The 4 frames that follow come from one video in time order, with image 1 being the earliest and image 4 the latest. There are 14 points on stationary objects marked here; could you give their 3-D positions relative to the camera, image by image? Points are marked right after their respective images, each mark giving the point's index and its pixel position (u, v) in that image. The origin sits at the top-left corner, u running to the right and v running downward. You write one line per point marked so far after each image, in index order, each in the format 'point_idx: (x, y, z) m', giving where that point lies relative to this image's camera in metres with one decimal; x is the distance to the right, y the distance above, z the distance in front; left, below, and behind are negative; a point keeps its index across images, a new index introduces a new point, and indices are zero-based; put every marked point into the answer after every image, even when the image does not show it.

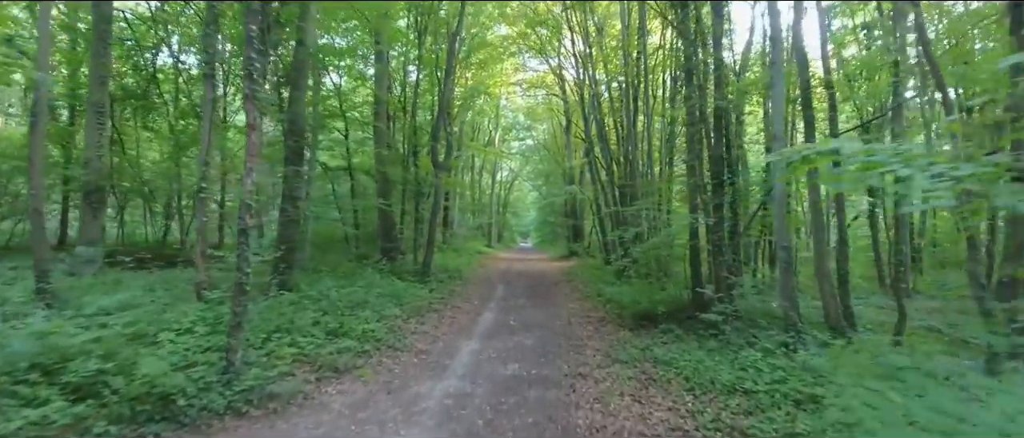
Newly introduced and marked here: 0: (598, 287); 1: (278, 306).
0: (+2.8, -2.2, +18.1) m
1: (-4.0, -1.5, +9.7) m
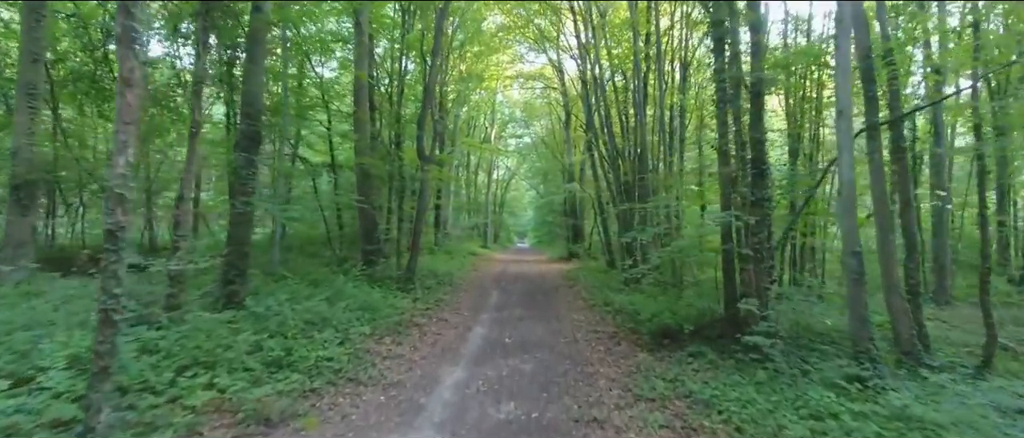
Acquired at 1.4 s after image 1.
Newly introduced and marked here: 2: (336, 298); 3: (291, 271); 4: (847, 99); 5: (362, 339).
0: (+2.7, -2.1, +16.0) m
1: (-4.1, -1.5, +7.6) m
2: (-3.5, -1.6, +11.4) m
3: (-5.8, -1.4, +15.0) m
4: (+4.4, +1.6, +7.5) m
5: (-2.4, -1.9, +9.2) m
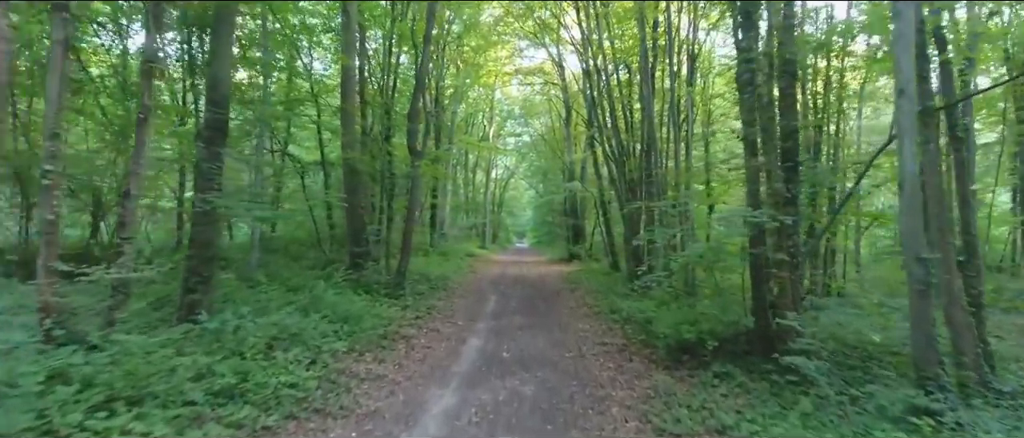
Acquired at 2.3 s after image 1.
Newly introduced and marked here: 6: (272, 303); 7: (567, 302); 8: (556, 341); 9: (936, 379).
0: (+2.6, -2.1, +14.8) m
1: (-4.1, -1.5, +6.3) m
2: (-3.6, -1.6, +10.2) m
3: (-5.8, -1.4, +13.7) m
4: (+4.4, +1.6, +6.3) m
5: (-2.4, -1.9, +8.0) m
6: (-4.3, -1.5, +10.3) m
7: (+1.6, -2.4, +16.5) m
8: (+0.9, -2.4, +11.2) m
9: (+4.7, -1.8, +6.3) m
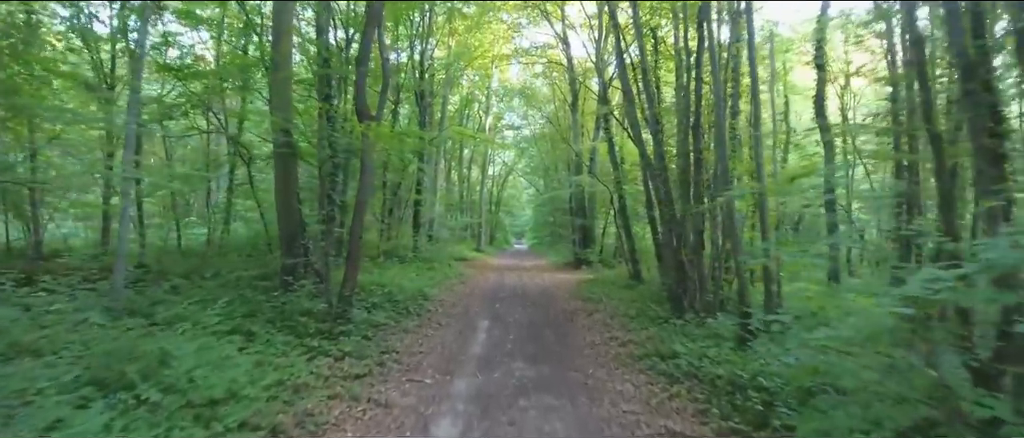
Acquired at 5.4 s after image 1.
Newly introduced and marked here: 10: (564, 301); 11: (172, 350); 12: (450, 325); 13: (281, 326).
0: (+2.6, -2.1, +10.1) m
1: (-4.1, -1.4, +1.6) m
2: (-3.6, -1.6, +5.5) m
3: (-5.9, -1.3, +9.0) m
4: (+4.4, +1.6, +1.6) m
5: (-2.5, -1.9, +3.3) m
6: (-4.3, -1.5, +5.6) m
7: (+1.6, -2.4, +11.8) m
8: (+0.8, -2.4, +6.5) m
9: (+4.7, -1.7, +1.6) m
10: (+1.5, -2.4, +16.9) m
11: (-3.8, -1.4, +6.3) m
12: (-1.3, -2.2, +12.1) m
13: (-3.7, -1.6, +8.9) m
